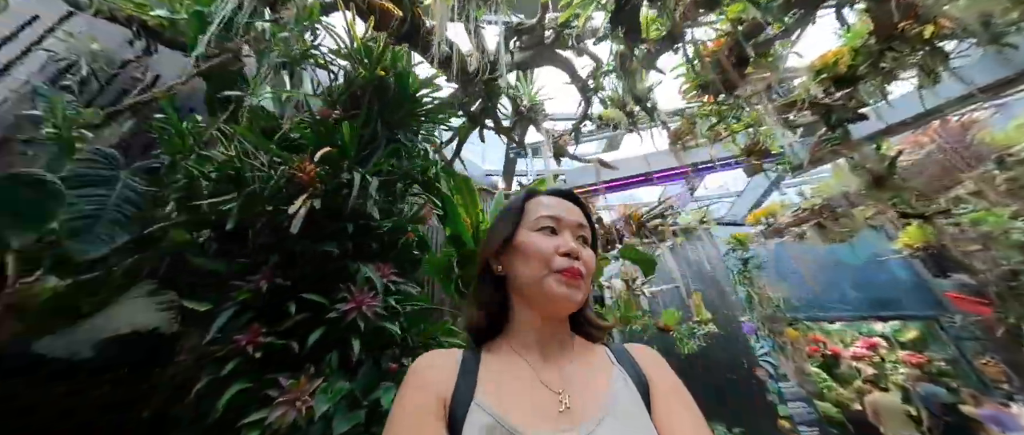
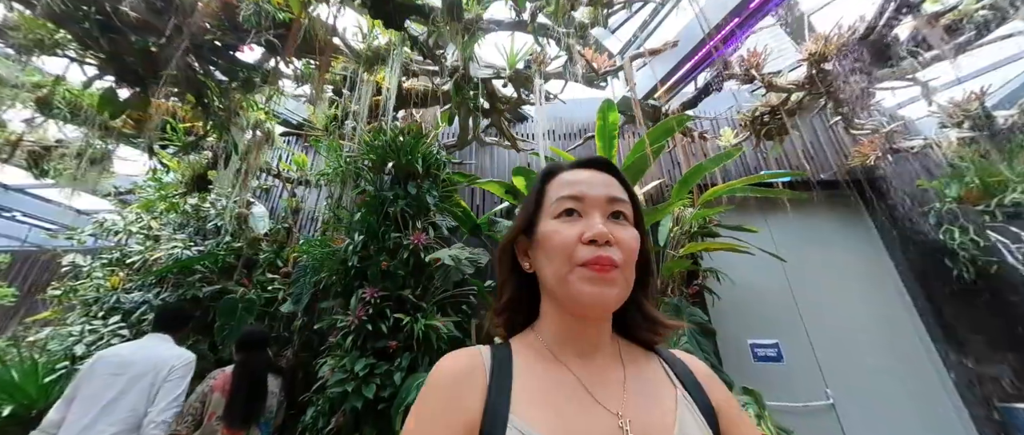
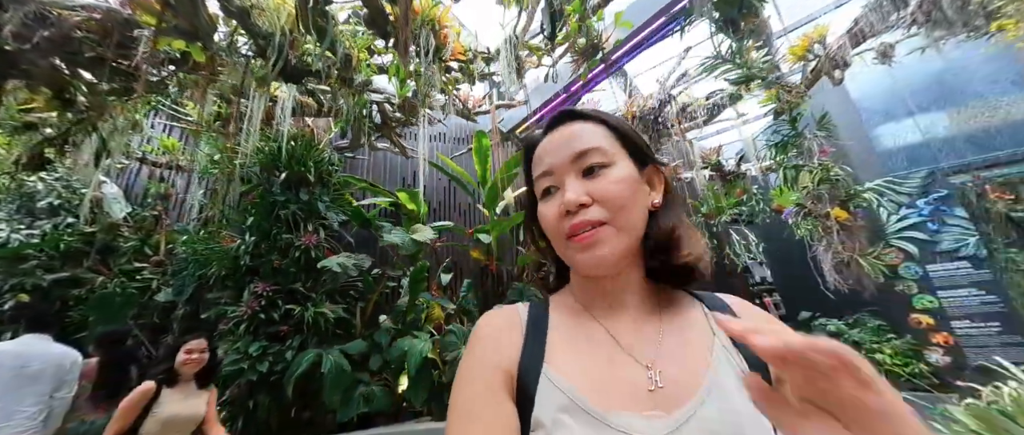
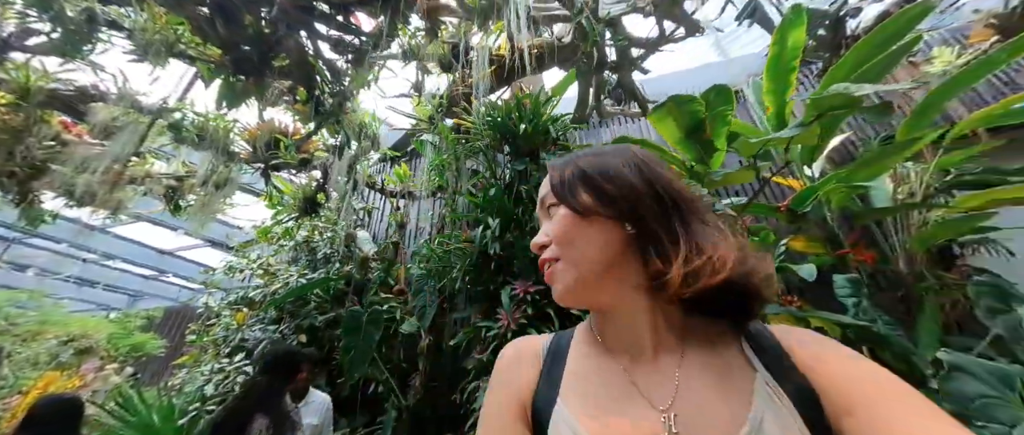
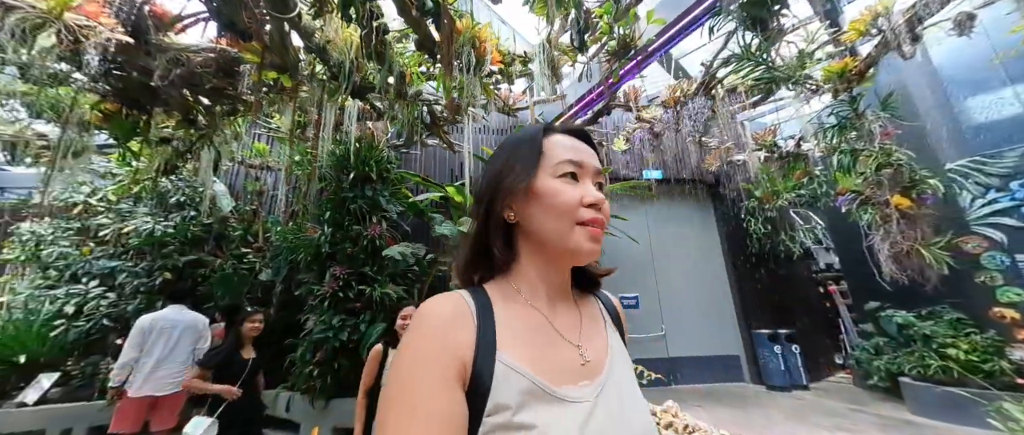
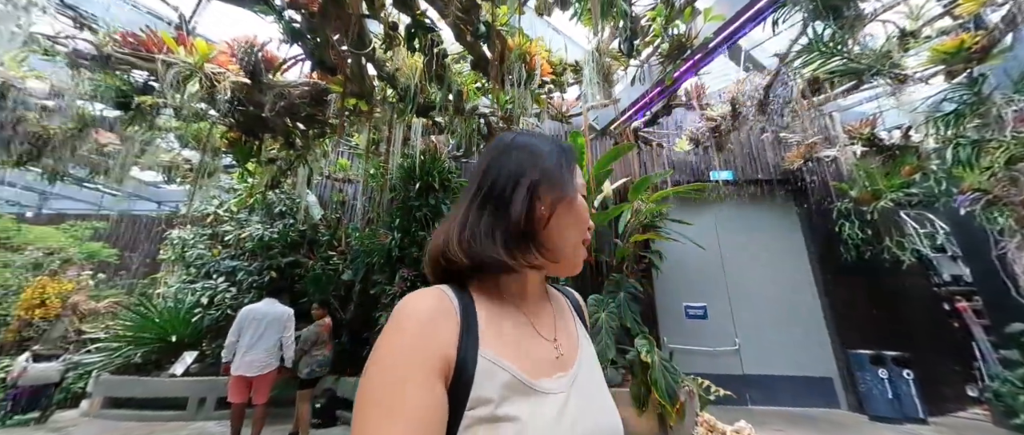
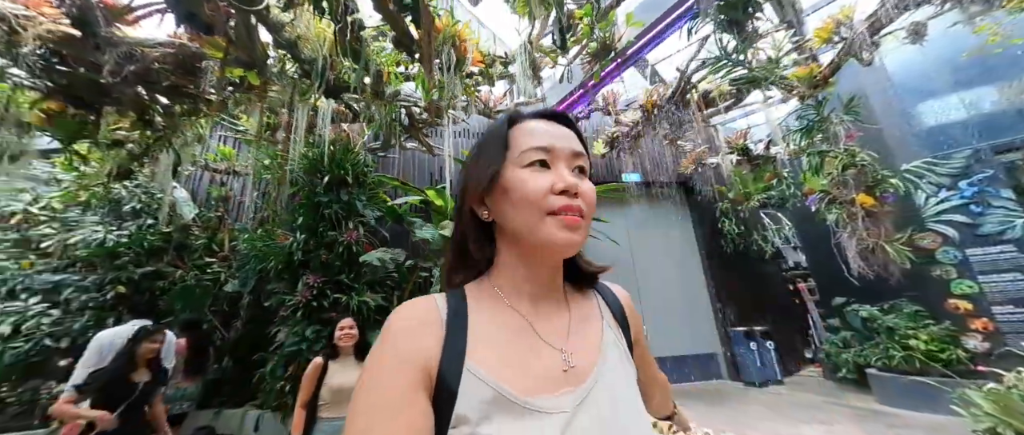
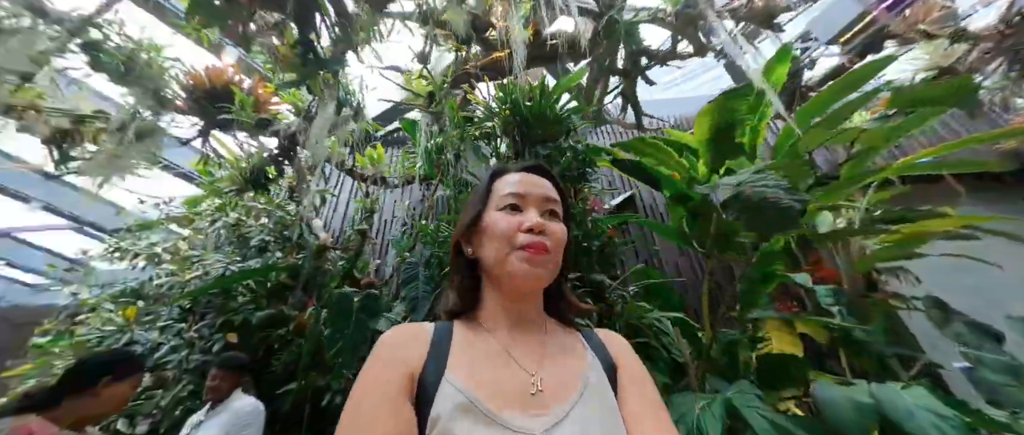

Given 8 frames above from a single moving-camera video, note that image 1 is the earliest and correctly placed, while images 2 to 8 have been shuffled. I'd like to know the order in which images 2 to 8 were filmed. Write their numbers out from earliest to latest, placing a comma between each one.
8, 4, 2, 3, 7, 5, 6
